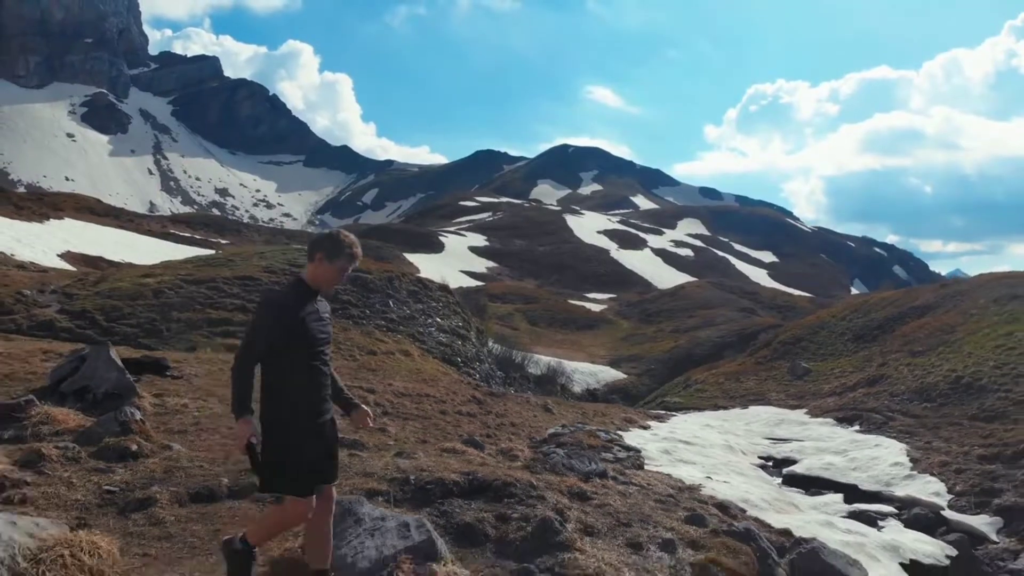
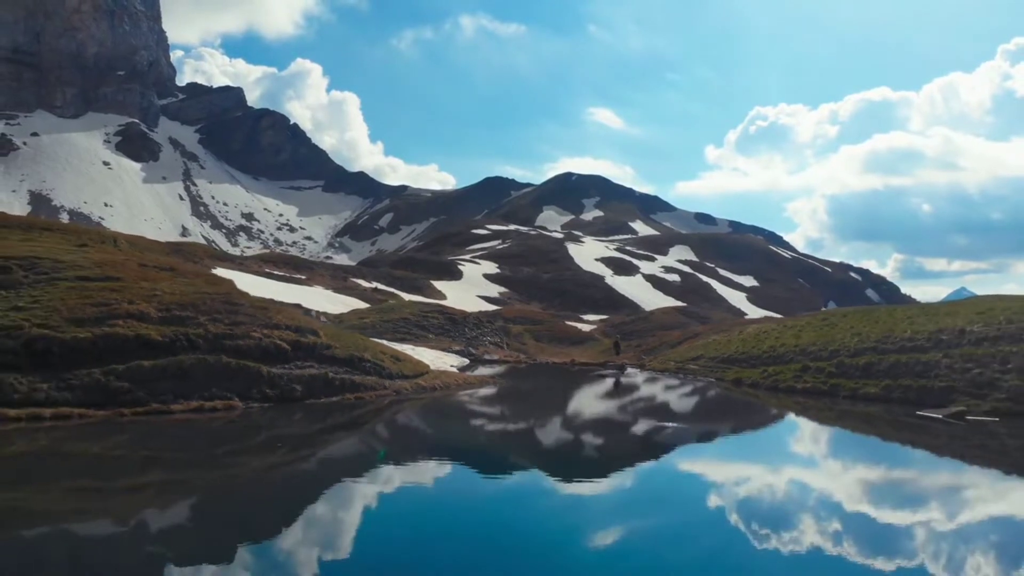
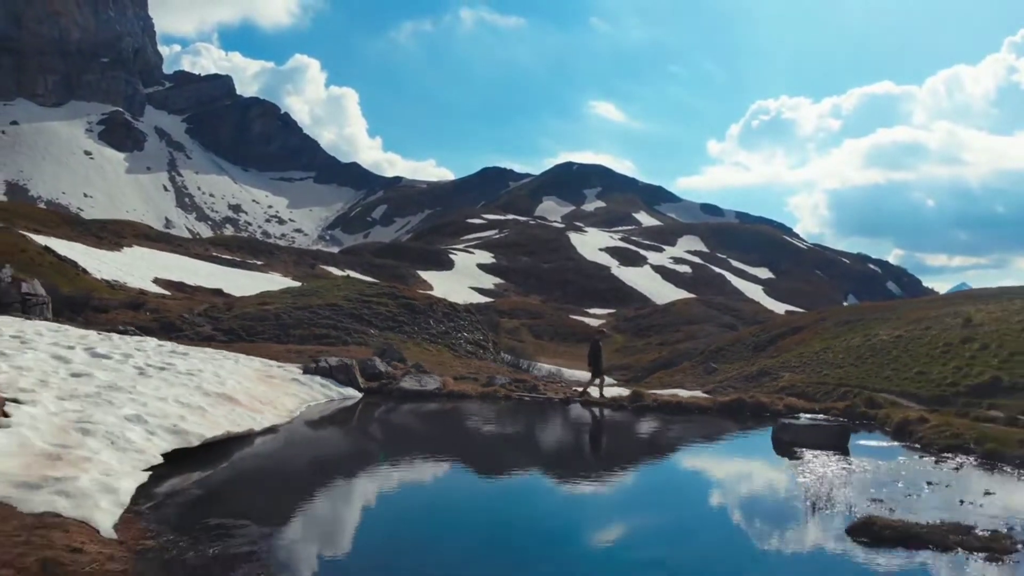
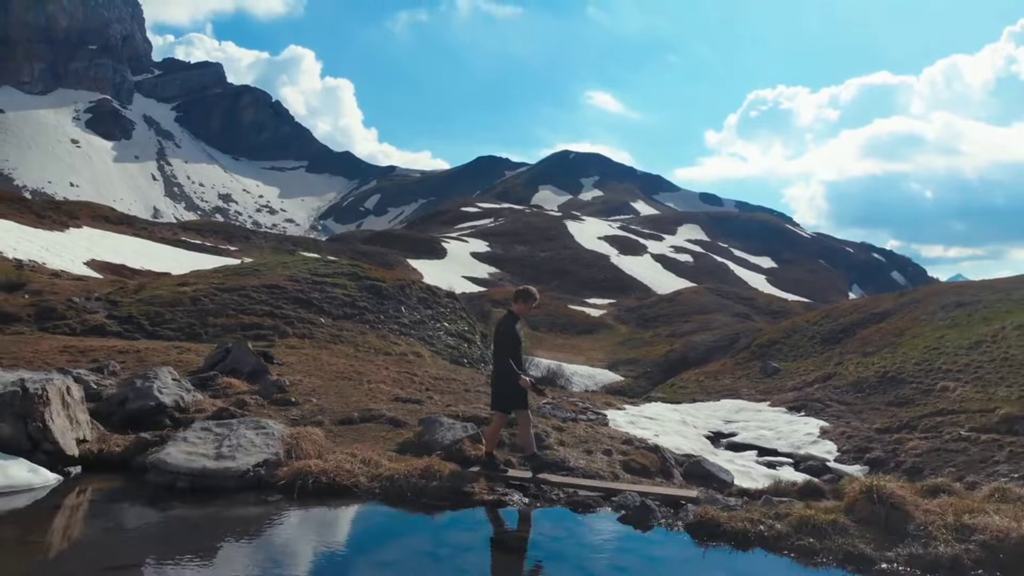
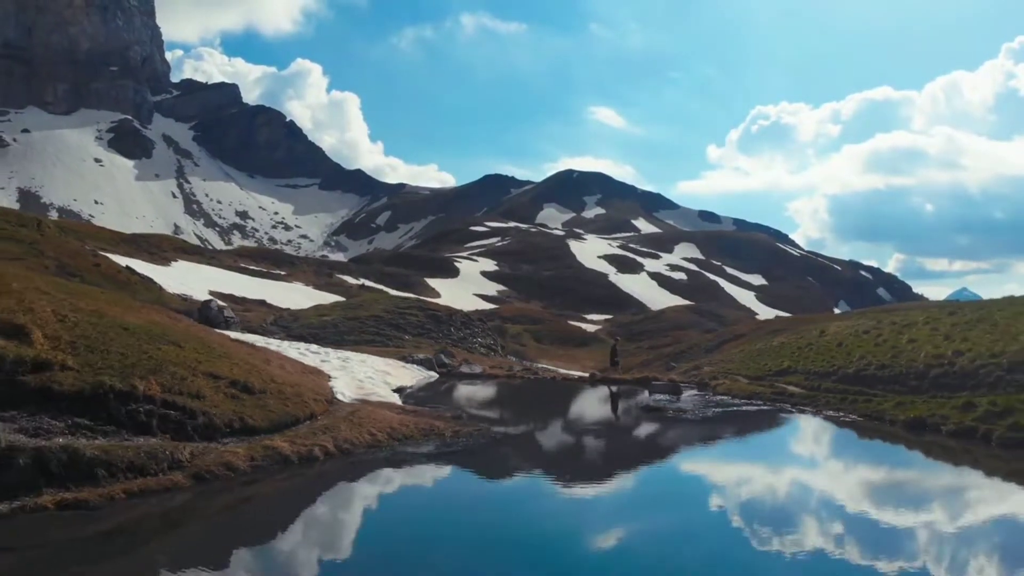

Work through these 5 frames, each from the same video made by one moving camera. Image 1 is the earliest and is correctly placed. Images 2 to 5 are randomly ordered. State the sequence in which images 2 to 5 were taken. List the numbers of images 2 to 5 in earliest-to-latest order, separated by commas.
4, 3, 5, 2
